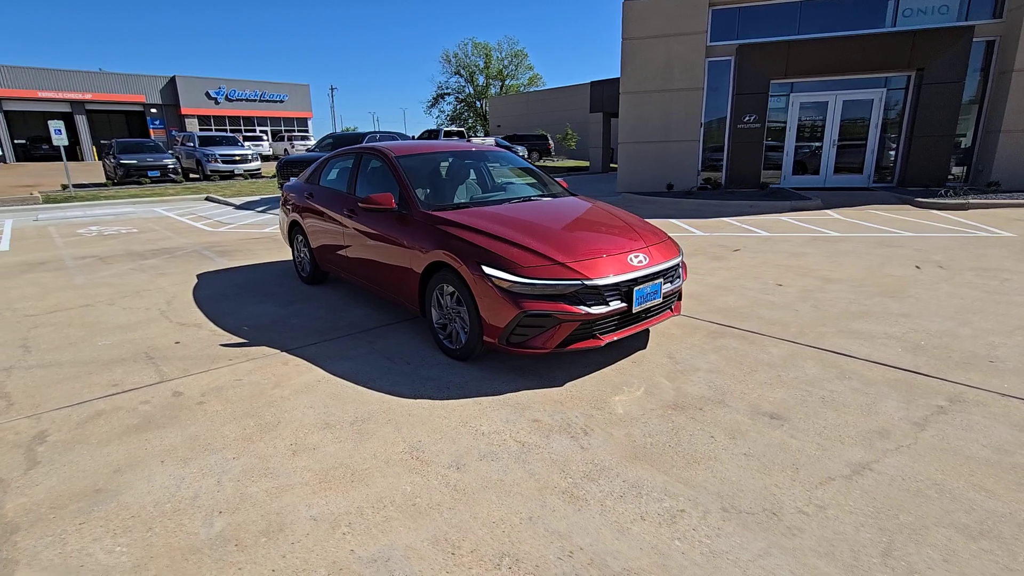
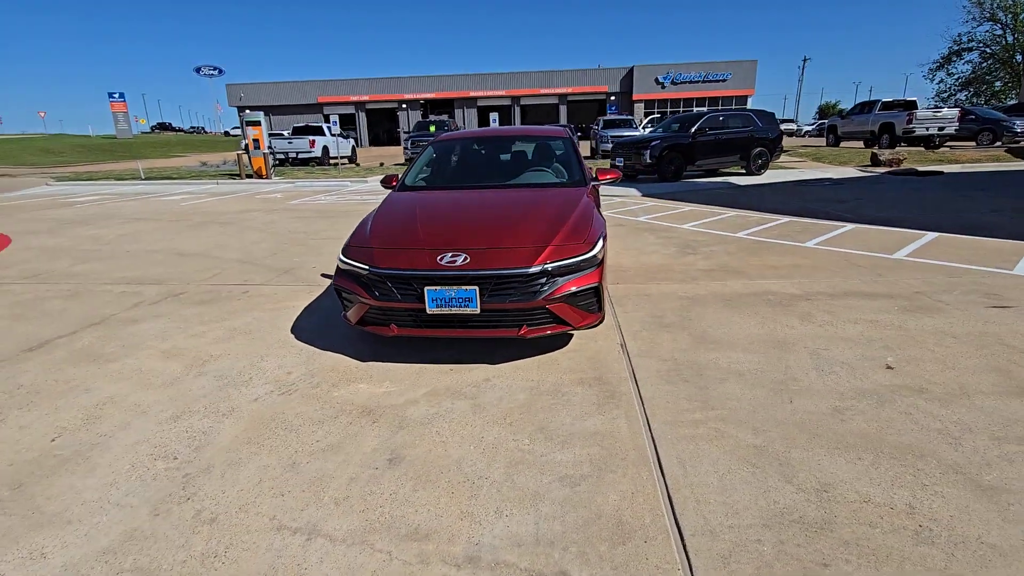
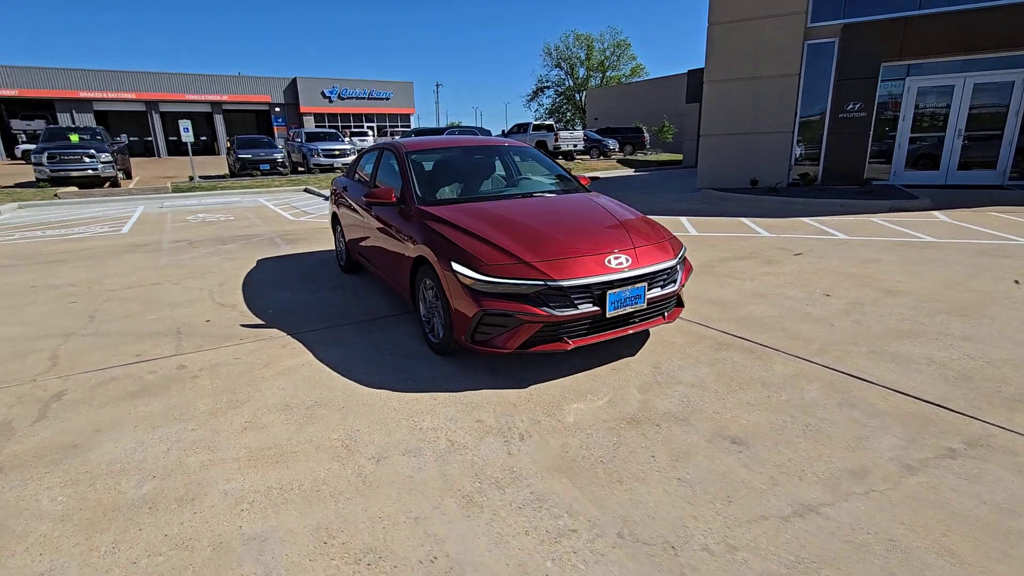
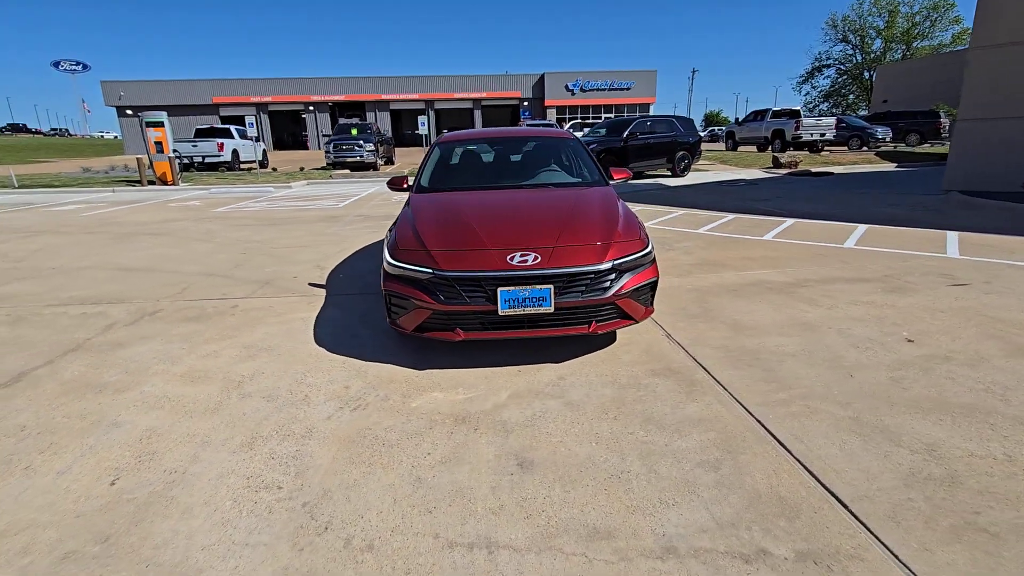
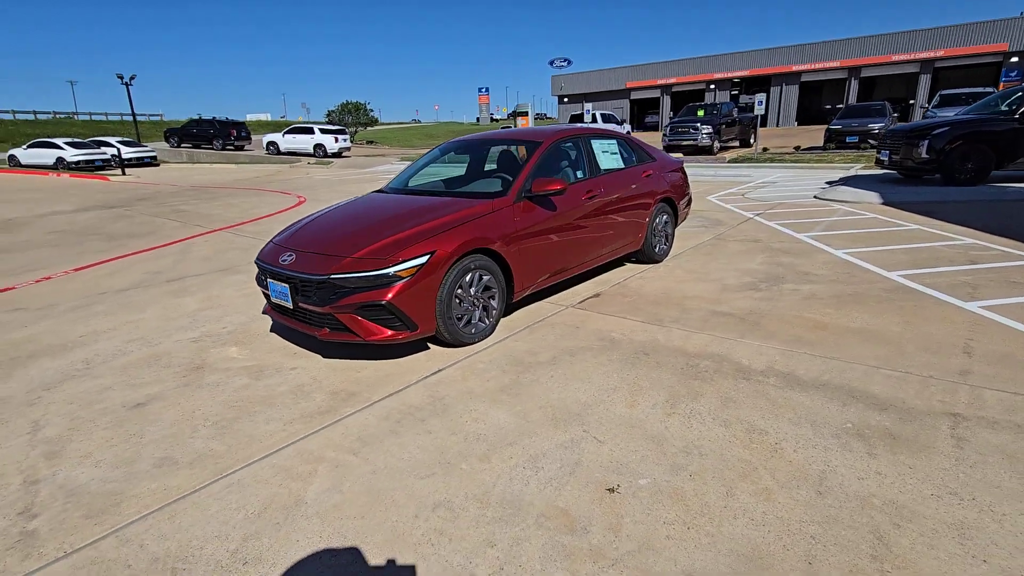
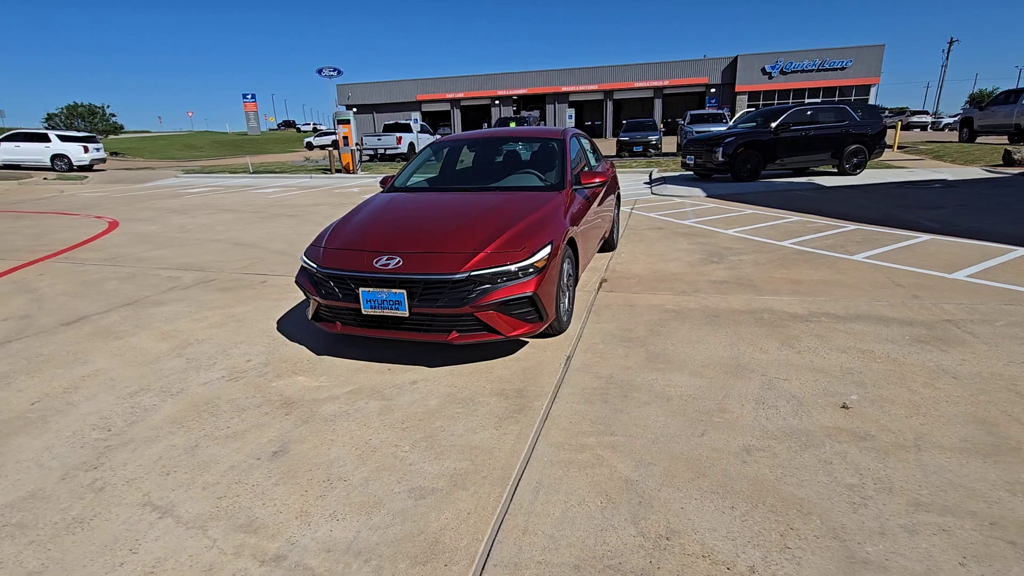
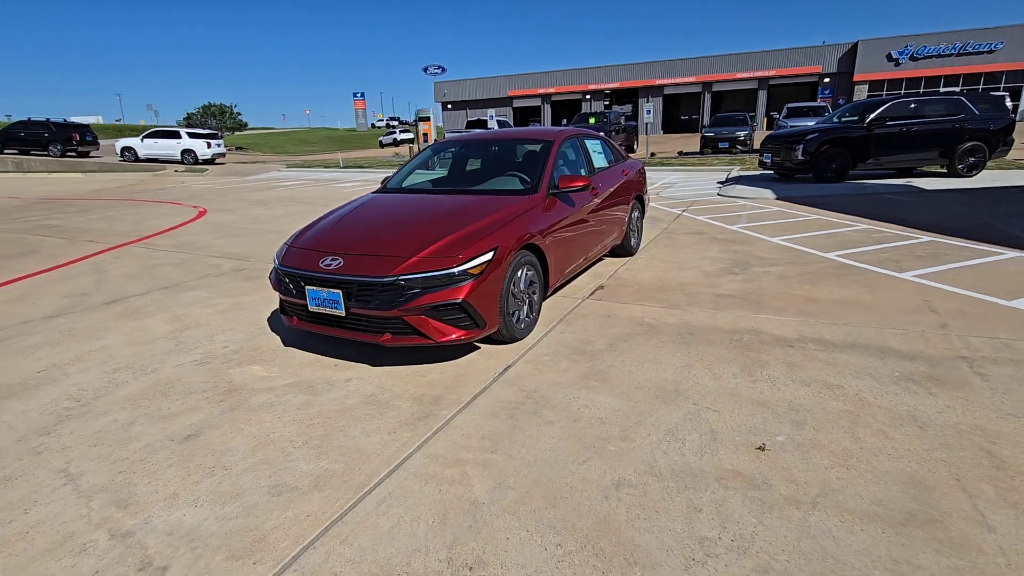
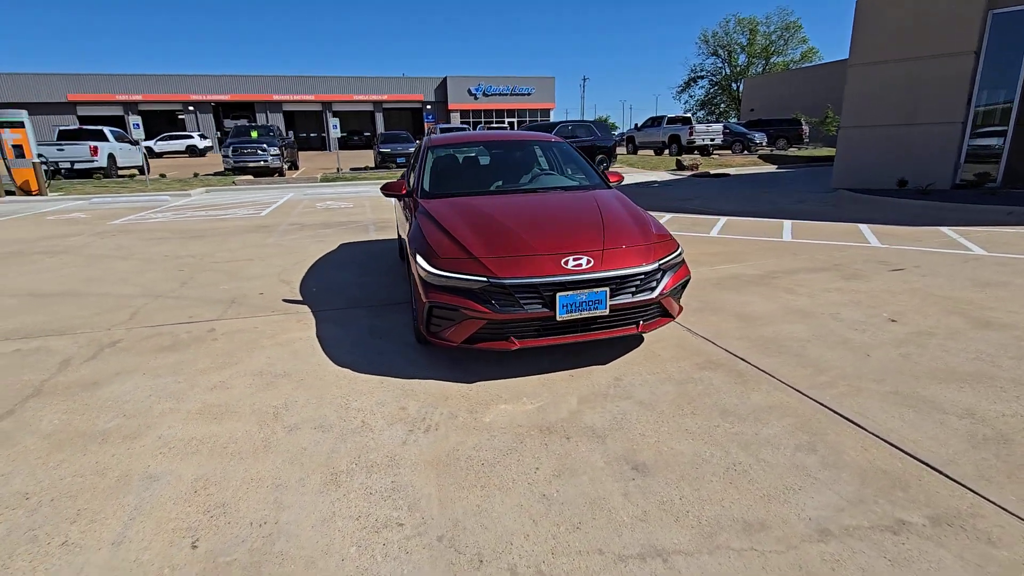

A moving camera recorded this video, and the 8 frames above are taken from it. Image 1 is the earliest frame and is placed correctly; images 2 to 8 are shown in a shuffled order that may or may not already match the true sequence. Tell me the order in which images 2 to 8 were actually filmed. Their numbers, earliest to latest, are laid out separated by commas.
3, 8, 4, 2, 6, 7, 5
